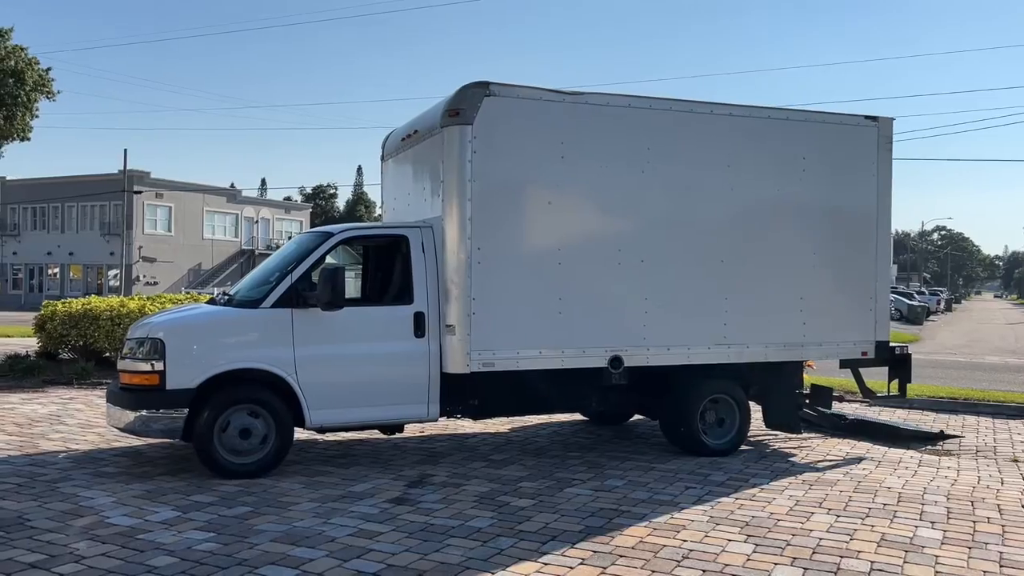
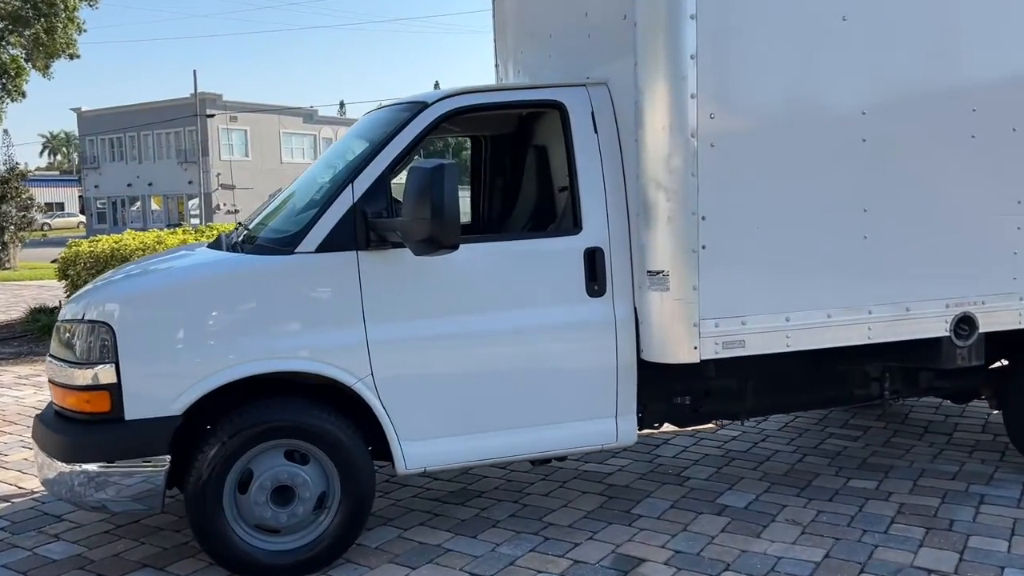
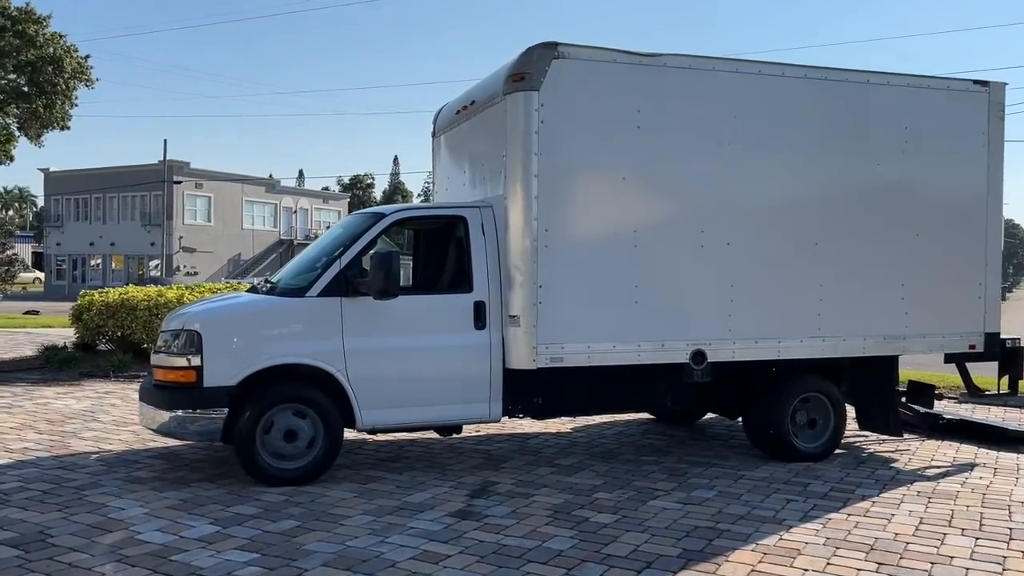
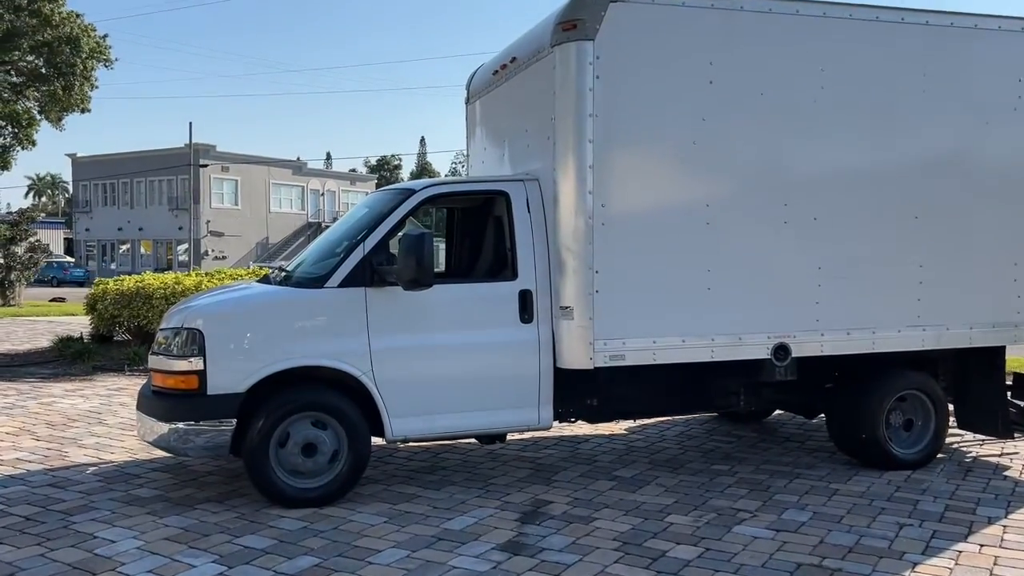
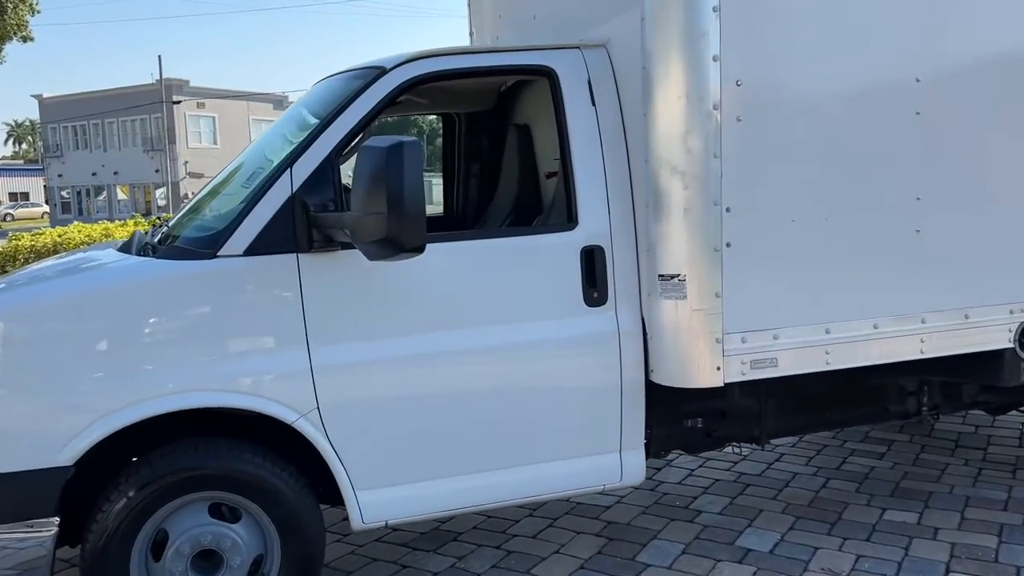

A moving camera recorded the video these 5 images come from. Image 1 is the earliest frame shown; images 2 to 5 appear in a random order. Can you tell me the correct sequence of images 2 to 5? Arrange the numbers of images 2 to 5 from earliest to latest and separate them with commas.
3, 4, 2, 5
